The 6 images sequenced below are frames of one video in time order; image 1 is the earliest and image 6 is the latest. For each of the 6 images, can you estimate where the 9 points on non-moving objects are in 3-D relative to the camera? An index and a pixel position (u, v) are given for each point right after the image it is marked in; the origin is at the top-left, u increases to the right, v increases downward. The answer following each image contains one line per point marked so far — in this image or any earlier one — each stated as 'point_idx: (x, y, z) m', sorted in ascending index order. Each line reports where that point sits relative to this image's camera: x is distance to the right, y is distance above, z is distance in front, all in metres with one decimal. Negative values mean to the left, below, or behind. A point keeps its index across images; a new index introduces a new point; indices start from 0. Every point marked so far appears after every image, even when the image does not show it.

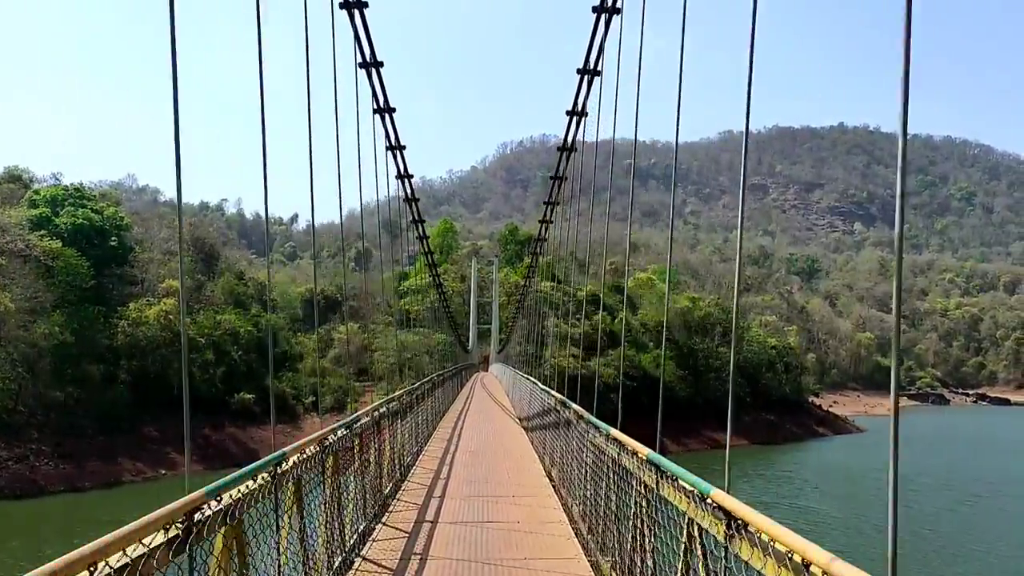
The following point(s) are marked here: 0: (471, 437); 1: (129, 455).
0: (-0.8, -2.3, +14.3) m
1: (-8.2, -3.6, +18.3) m
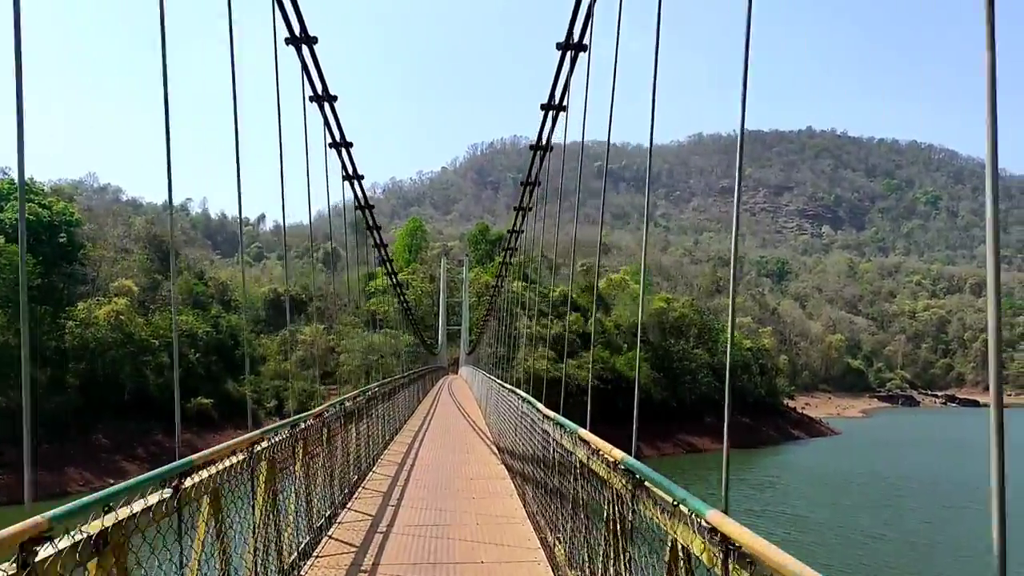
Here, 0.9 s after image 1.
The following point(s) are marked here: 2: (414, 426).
0: (-1.2, -2.3, +13.6) m
1: (-8.8, -3.6, +17.3) m
2: (-1.8, -2.5, +16.3) m
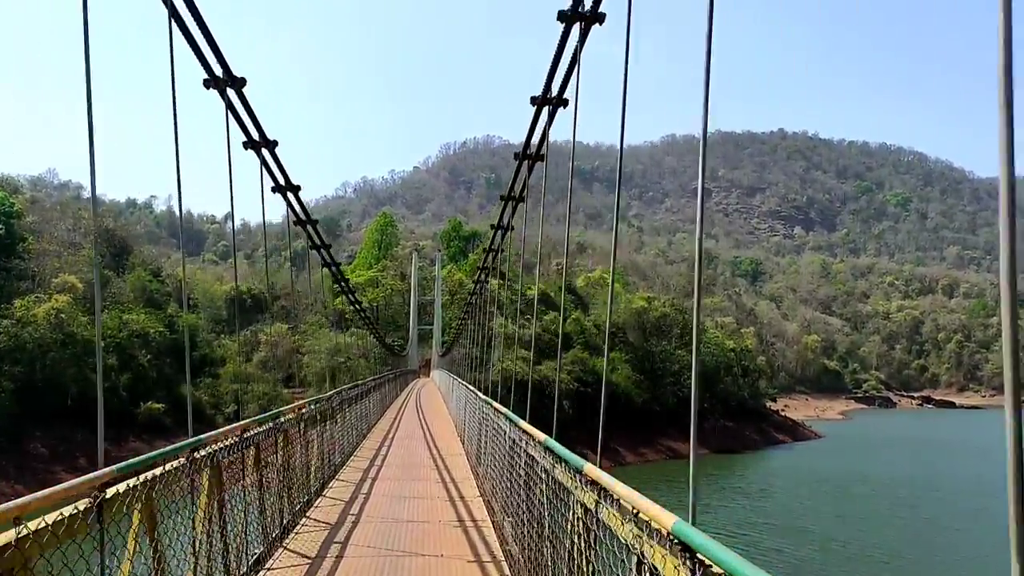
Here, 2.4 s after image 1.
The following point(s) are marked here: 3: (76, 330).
0: (-1.6, -2.2, +12.3) m
1: (-9.3, -3.5, +15.8) m
2: (-2.2, -2.5, +15.1) m
3: (-9.2, -0.9, +18.1) m
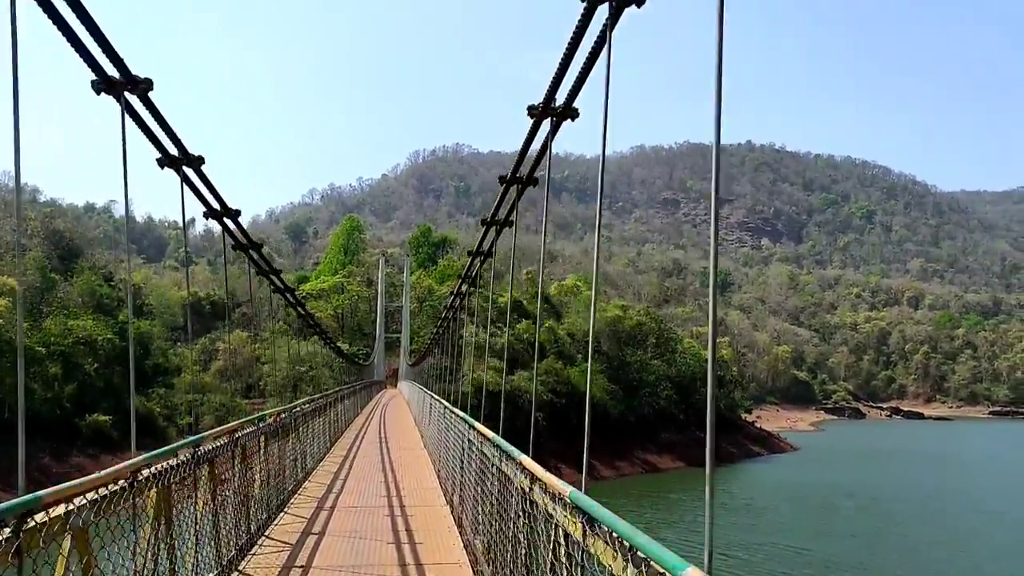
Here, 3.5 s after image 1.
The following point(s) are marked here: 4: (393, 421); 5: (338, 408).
0: (-1.9, -2.3, +11.4) m
1: (-9.8, -3.5, +14.5) m
2: (-2.7, -2.5, +14.1) m
3: (-9.8, -1.0, +16.8) m
4: (-2.3, -2.6, +16.8) m
5: (-3.0, -2.1, +14.5) m
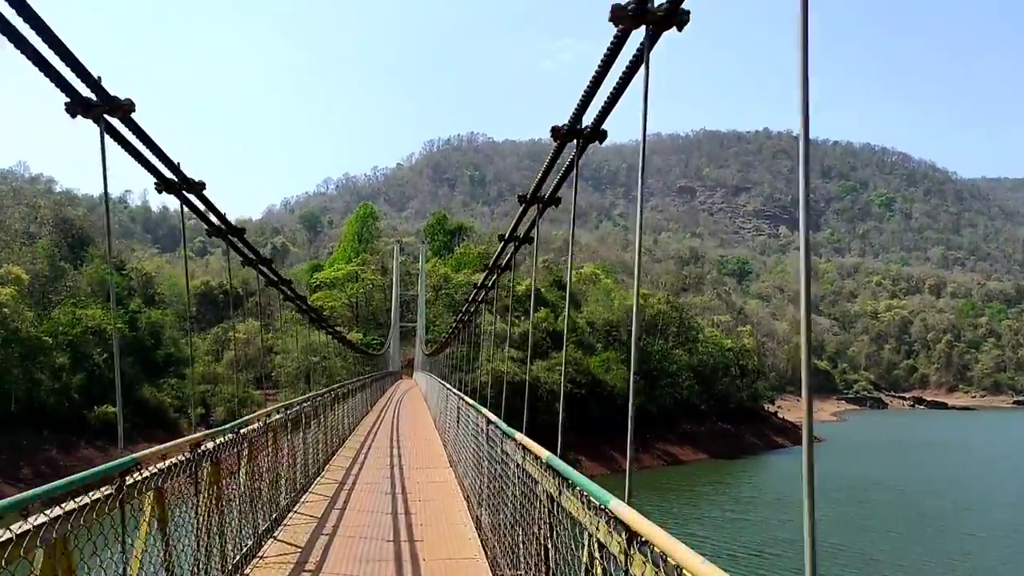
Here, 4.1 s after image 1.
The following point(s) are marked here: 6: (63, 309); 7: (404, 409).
0: (-1.7, -2.1, +10.9) m
1: (-9.4, -3.3, +14.2) m
2: (-2.4, -2.3, +13.6) m
3: (-9.4, -0.8, +16.5) m
4: (-2.0, -2.4, +16.3) m
5: (-2.6, -1.9, +14.0) m
6: (-9.5, -0.5, +18.1) m
7: (-2.1, -2.4, +16.9) m
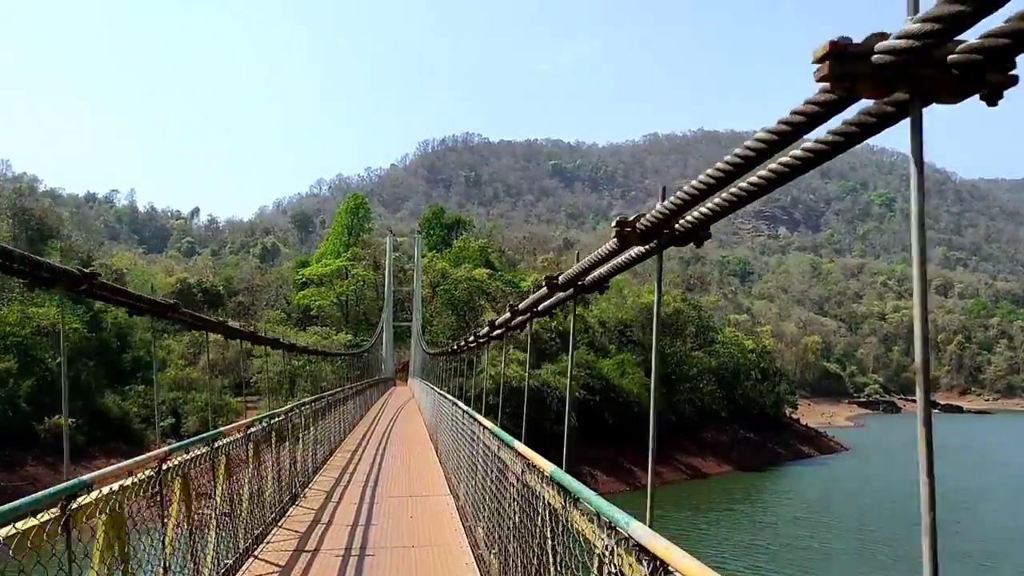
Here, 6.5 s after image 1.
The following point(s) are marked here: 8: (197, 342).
0: (-1.5, -1.9, +8.8) m
1: (-9.3, -3.2, +12.1) m
2: (-2.2, -2.2, +11.5) m
3: (-9.3, -0.7, +14.4) m
4: (-1.8, -2.3, +14.2) m
5: (-2.5, -1.8, +11.9) m
6: (-9.4, -0.4, +16.0) m
7: (-2.0, -2.3, +14.8) m
8: (-6.7, -1.2, +18.0) m
